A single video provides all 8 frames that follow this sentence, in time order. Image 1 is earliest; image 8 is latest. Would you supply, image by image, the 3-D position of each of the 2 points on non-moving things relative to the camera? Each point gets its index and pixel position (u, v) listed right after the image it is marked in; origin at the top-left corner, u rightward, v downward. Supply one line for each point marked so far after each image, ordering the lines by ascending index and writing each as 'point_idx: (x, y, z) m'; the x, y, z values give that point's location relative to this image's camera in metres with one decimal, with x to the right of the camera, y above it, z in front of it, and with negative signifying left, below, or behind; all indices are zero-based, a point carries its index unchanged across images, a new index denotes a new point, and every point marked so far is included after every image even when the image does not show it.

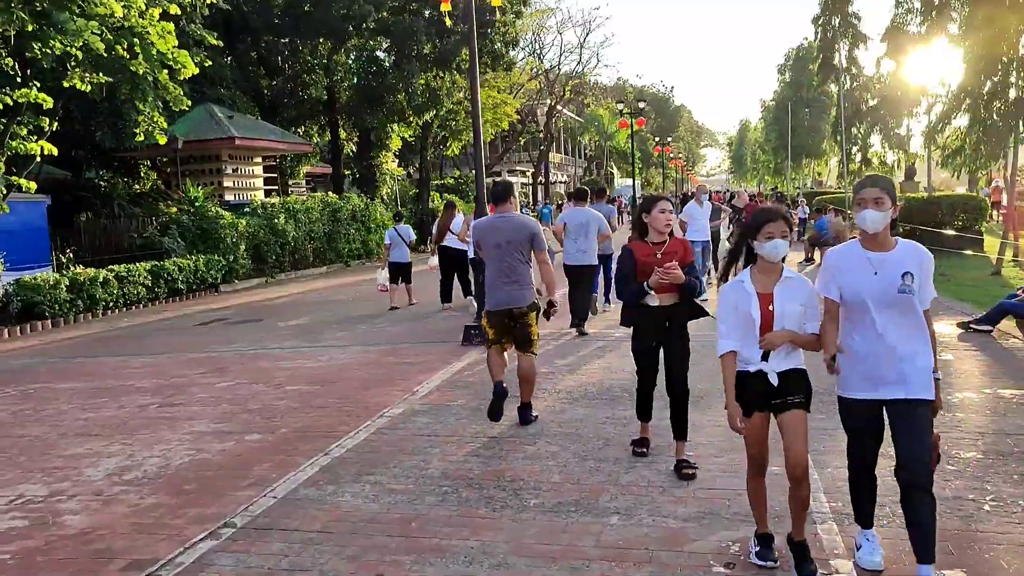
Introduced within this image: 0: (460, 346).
0: (-0.6, -0.6, +9.4) m
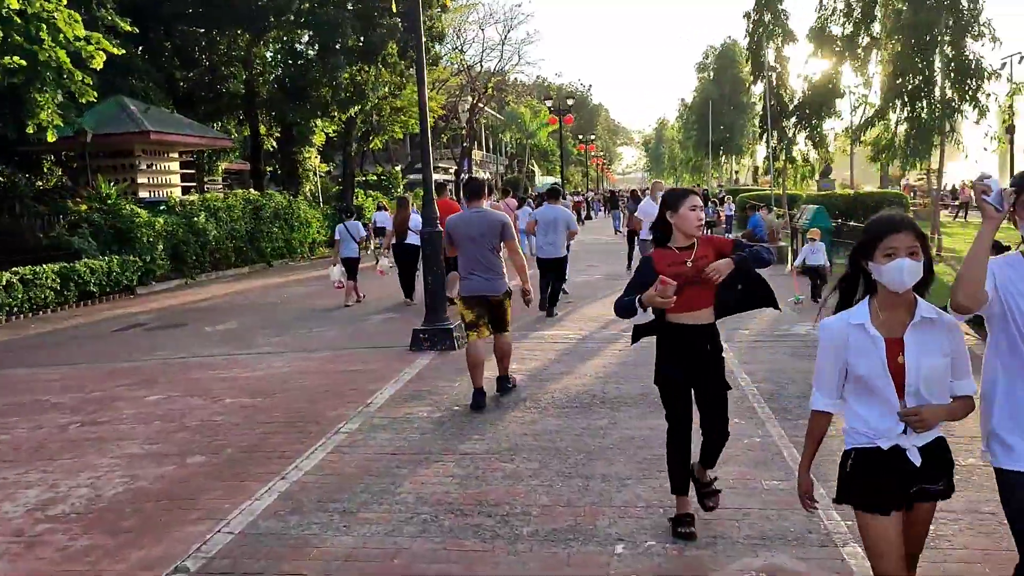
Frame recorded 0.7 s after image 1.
0: (-1.0, -0.6, +8.9) m
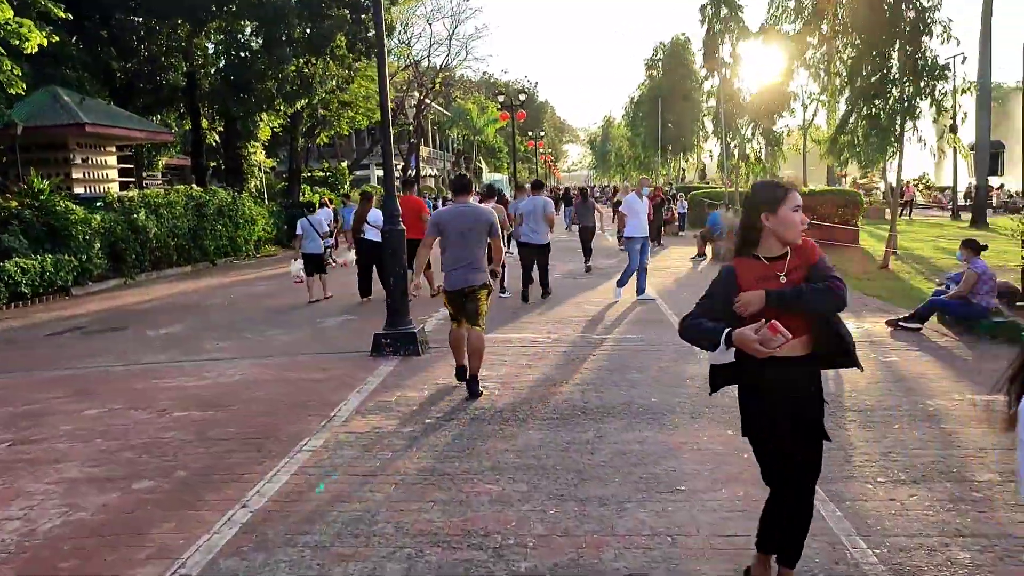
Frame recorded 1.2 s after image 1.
0: (-1.4, -0.7, +8.4) m
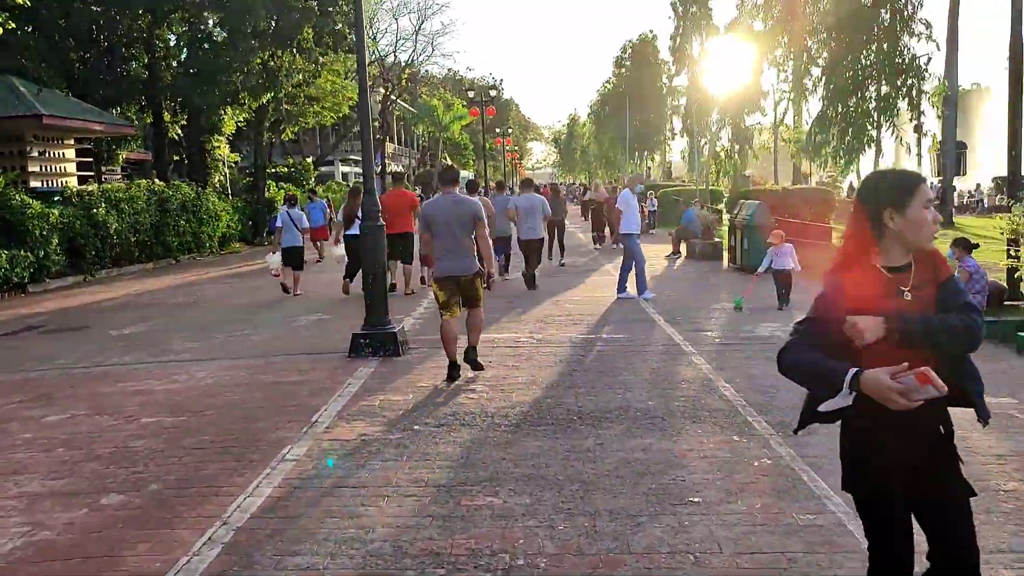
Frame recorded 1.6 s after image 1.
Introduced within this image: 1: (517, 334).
0: (-1.5, -0.6, +8.1) m
1: (+0.1, -0.5, +9.0) m
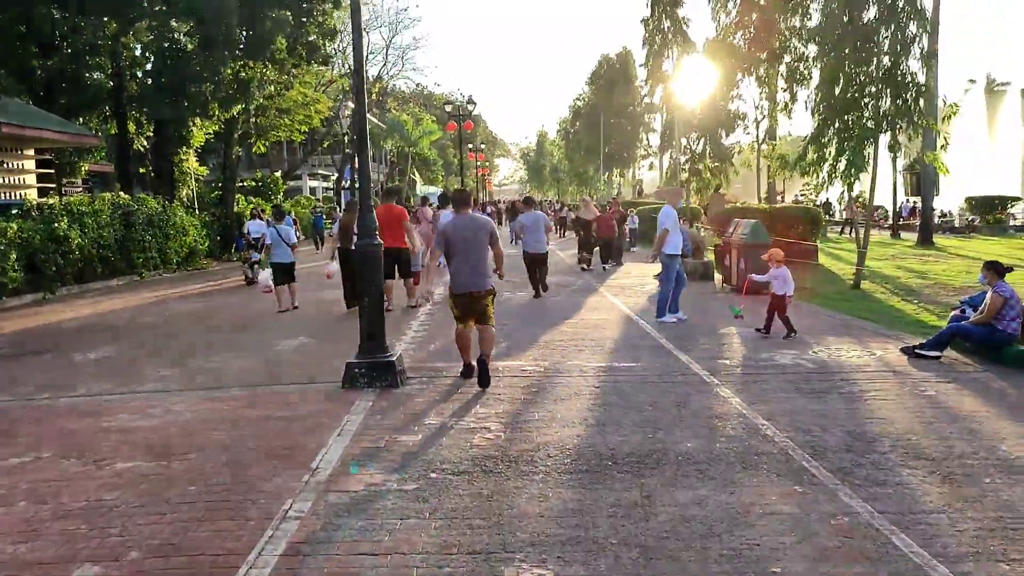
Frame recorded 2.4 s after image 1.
0: (-1.4, -0.8, +7.4) m
1: (+0.1, -0.7, +8.4) m
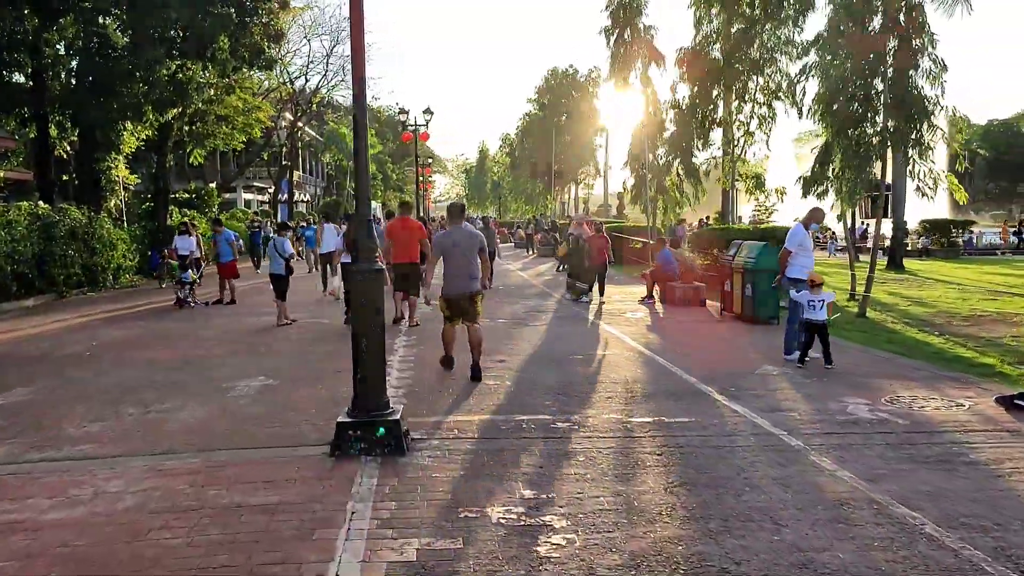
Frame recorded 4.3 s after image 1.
0: (-1.2, -1.1, +5.7) m
1: (+0.3, -1.0, +6.8) m
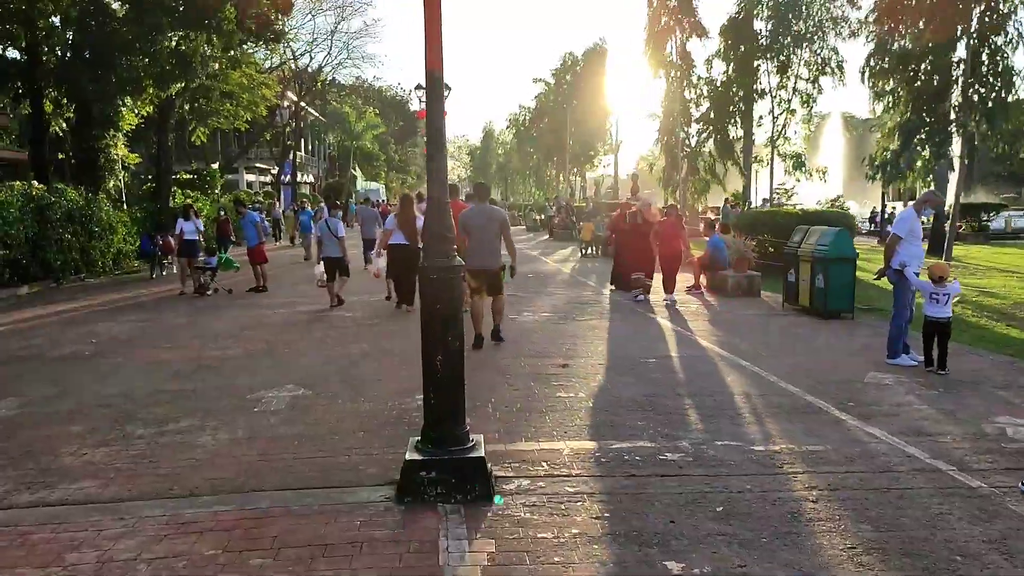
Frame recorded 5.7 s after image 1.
0: (-0.6, -1.1, +4.5) m
1: (+0.9, -1.0, +5.6) m
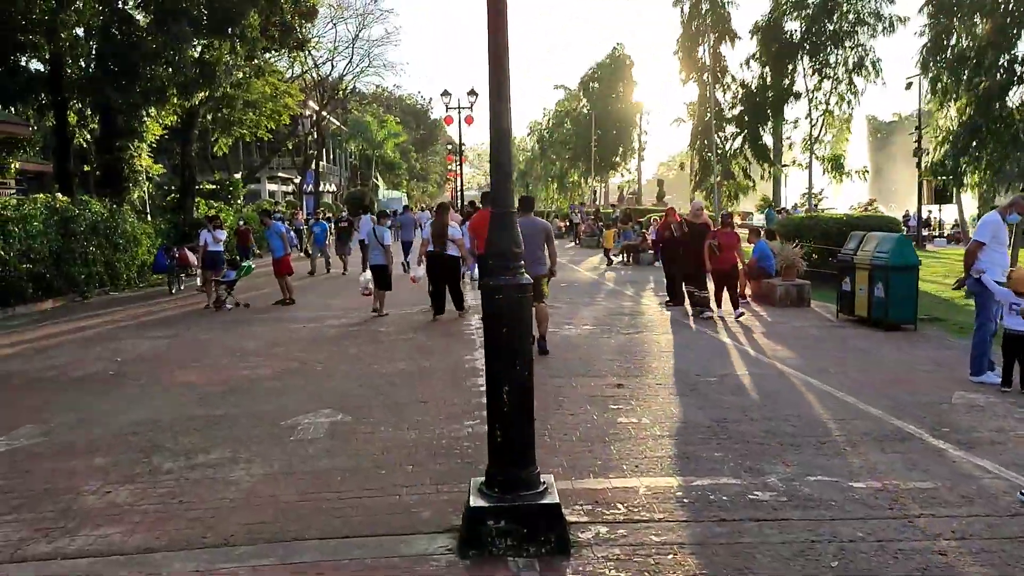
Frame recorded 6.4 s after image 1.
0: (-0.2, -1.2, +3.9) m
1: (+1.3, -1.1, +5.0) m
